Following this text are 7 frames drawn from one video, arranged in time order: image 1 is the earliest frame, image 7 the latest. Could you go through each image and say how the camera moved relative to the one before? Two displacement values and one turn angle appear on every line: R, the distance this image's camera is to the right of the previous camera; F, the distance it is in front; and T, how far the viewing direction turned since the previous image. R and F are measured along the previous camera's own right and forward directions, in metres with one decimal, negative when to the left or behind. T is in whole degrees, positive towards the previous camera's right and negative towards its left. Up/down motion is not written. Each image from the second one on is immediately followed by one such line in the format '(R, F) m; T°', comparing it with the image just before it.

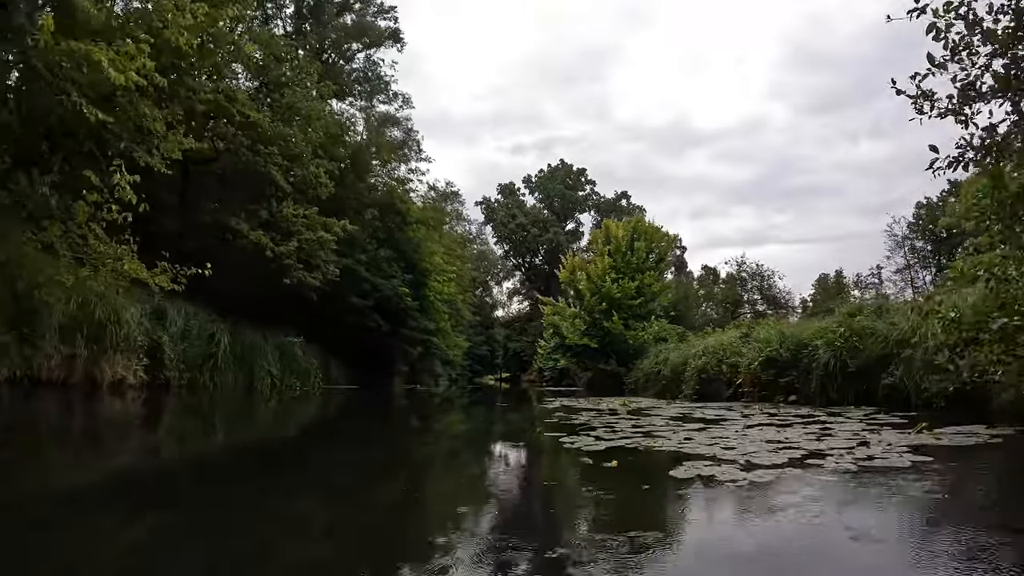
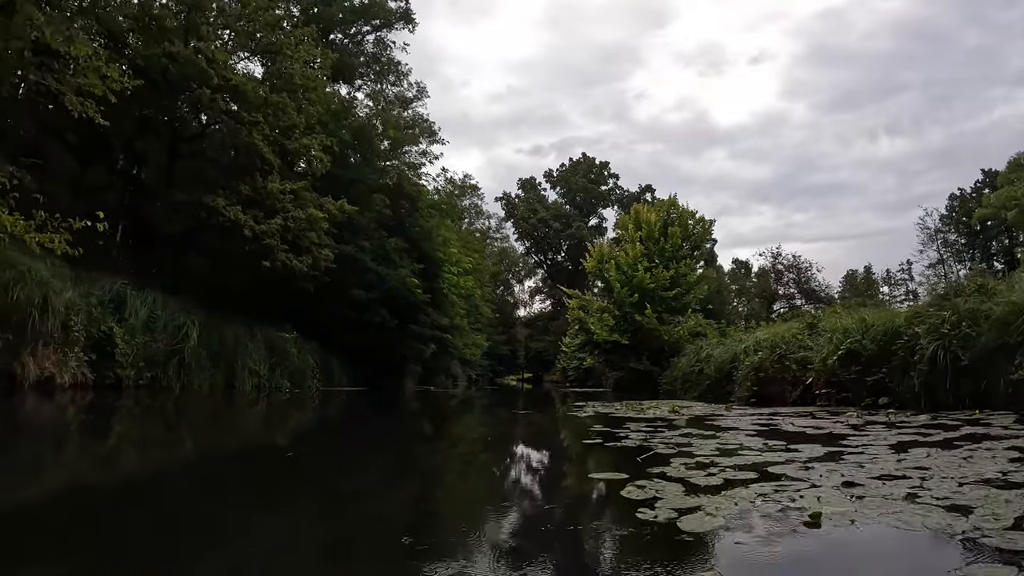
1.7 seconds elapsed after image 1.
(0.0, +2.0) m; -2°
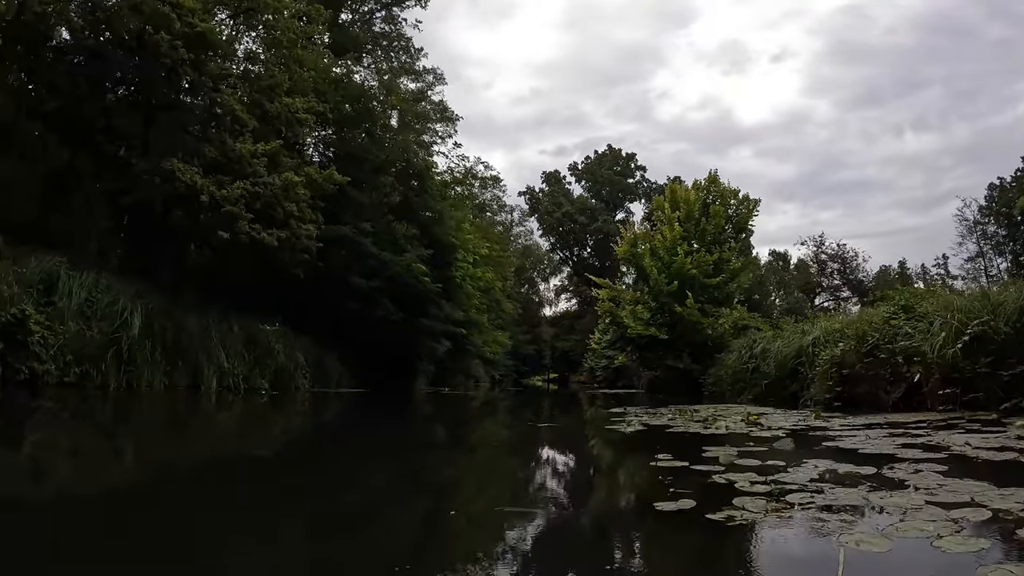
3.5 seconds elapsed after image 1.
(+0.1, +2.2) m; -2°
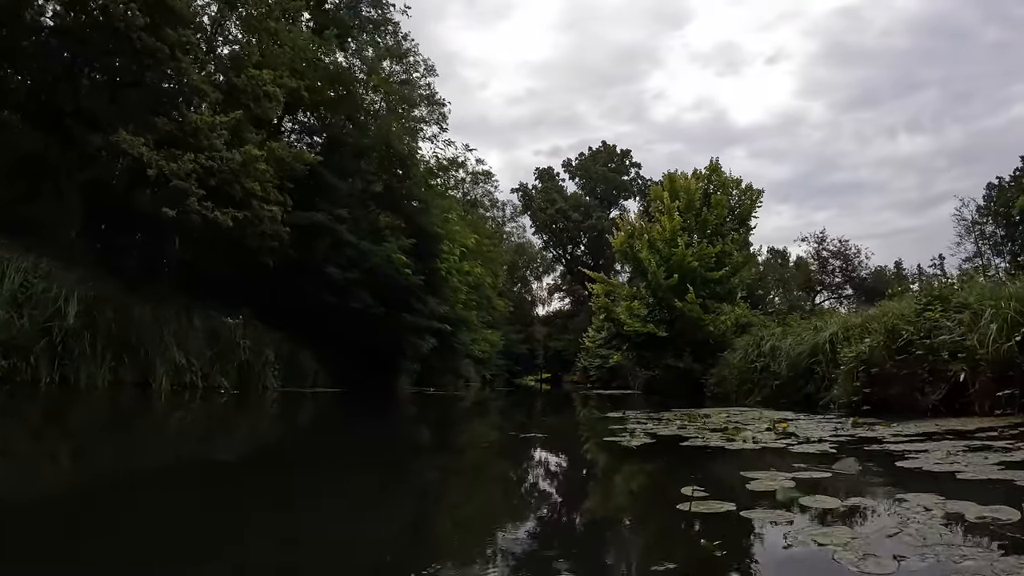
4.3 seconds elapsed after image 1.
(+0.1, +1.1) m; +1°
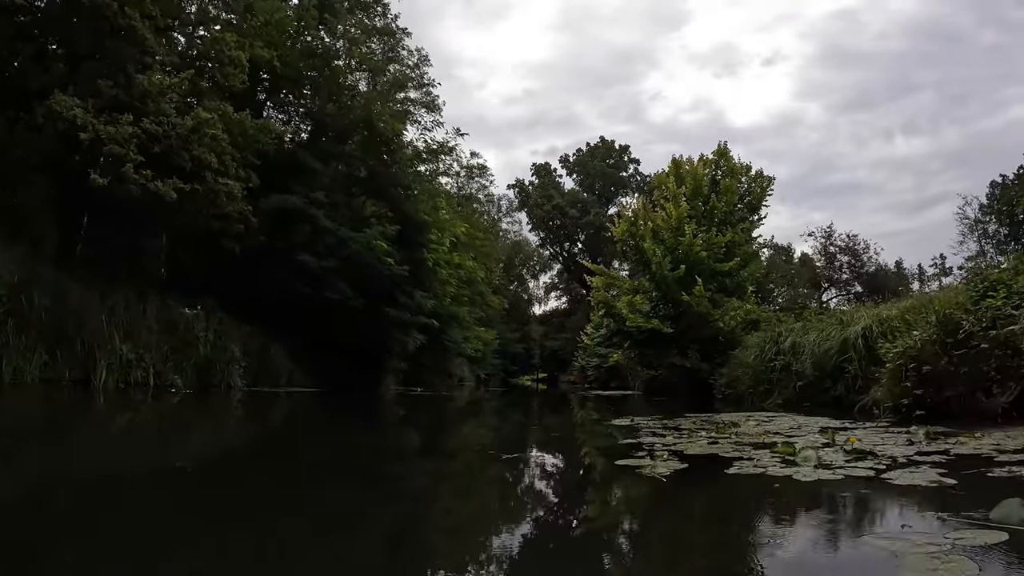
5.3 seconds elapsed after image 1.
(+0.1, +1.2) m; 0°
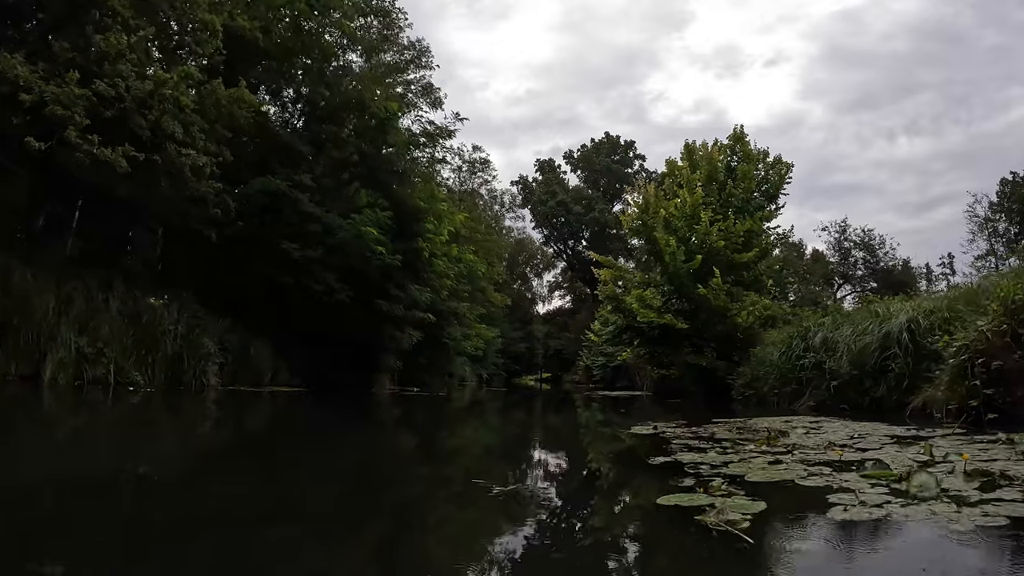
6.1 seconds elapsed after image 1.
(0.0, +1.0) m; 0°
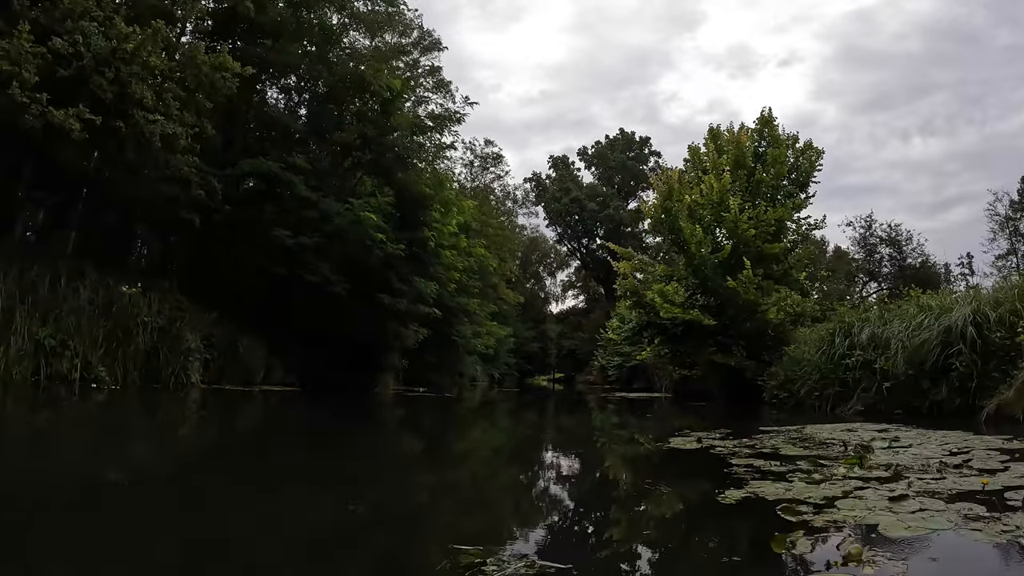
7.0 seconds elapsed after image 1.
(0.0, +0.9) m; -1°
